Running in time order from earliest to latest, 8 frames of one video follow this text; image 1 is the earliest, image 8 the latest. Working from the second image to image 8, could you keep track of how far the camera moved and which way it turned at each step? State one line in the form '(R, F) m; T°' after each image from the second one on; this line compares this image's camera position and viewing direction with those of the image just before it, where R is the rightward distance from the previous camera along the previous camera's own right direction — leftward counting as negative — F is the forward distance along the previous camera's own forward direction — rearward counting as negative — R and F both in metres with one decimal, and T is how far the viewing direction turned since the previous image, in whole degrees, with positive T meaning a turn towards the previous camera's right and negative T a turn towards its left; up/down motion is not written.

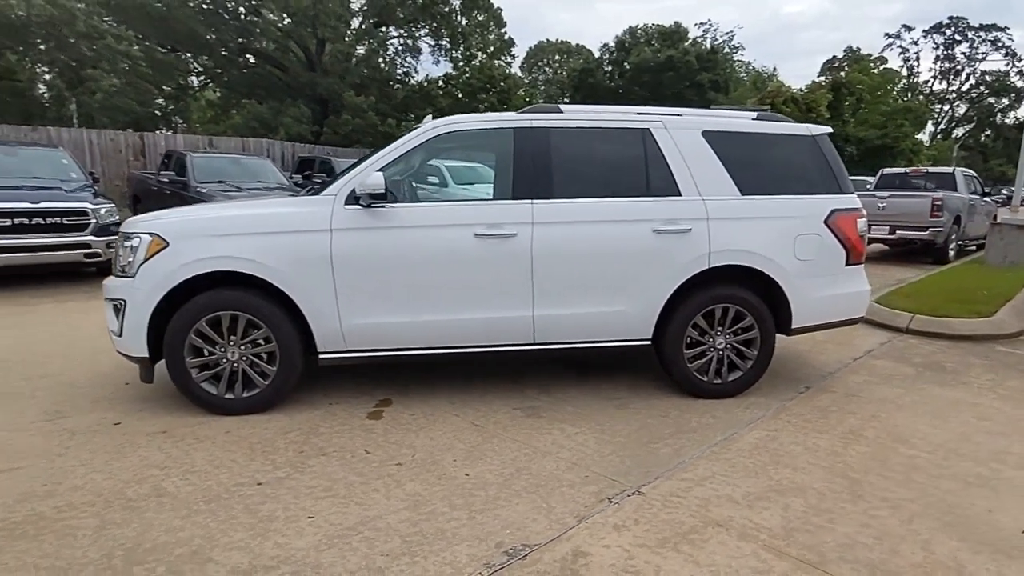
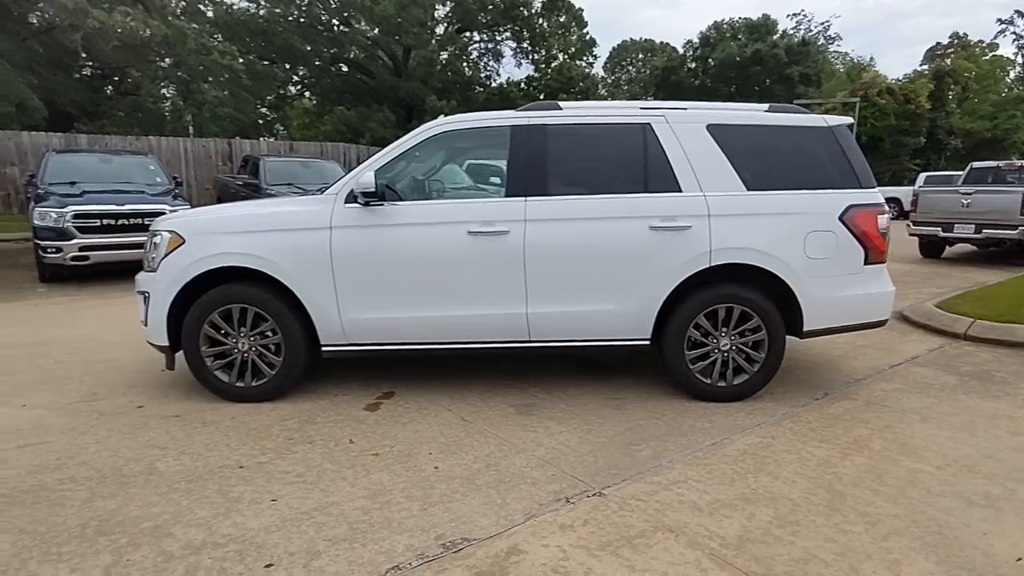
(+0.7, 0.0) m; -8°
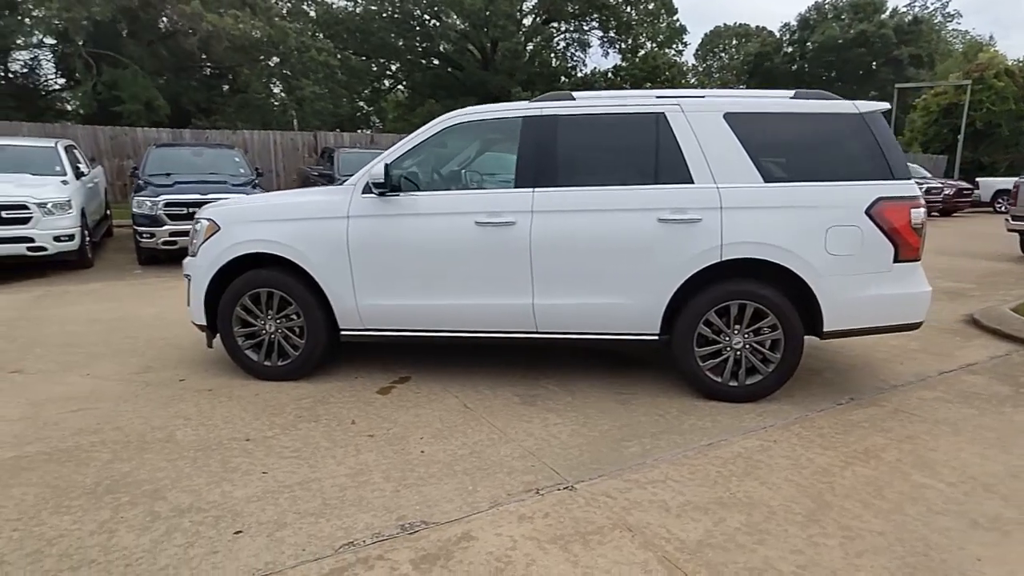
(+0.6, 0.0) m; -8°
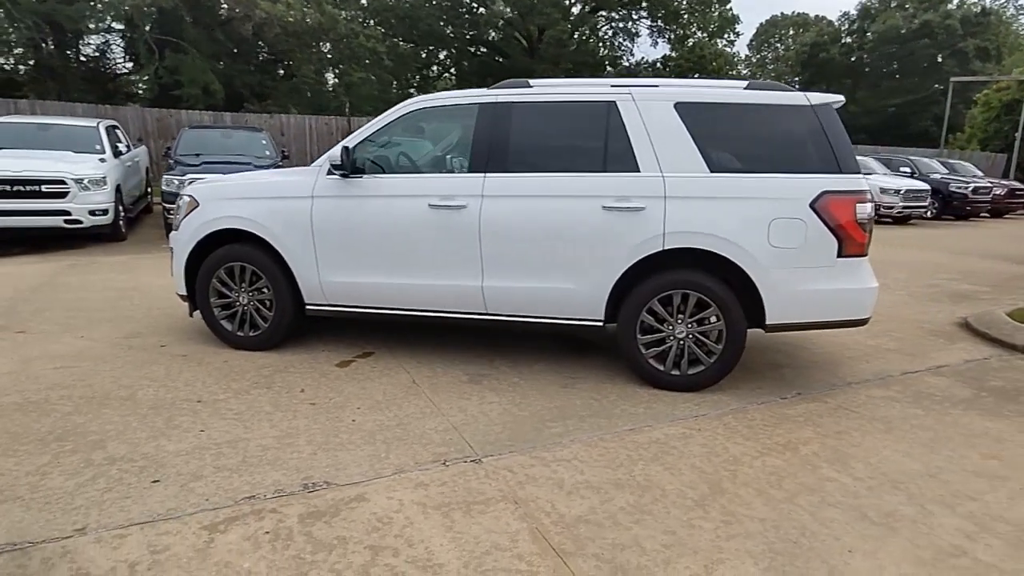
(+0.7, -0.1) m; -4°
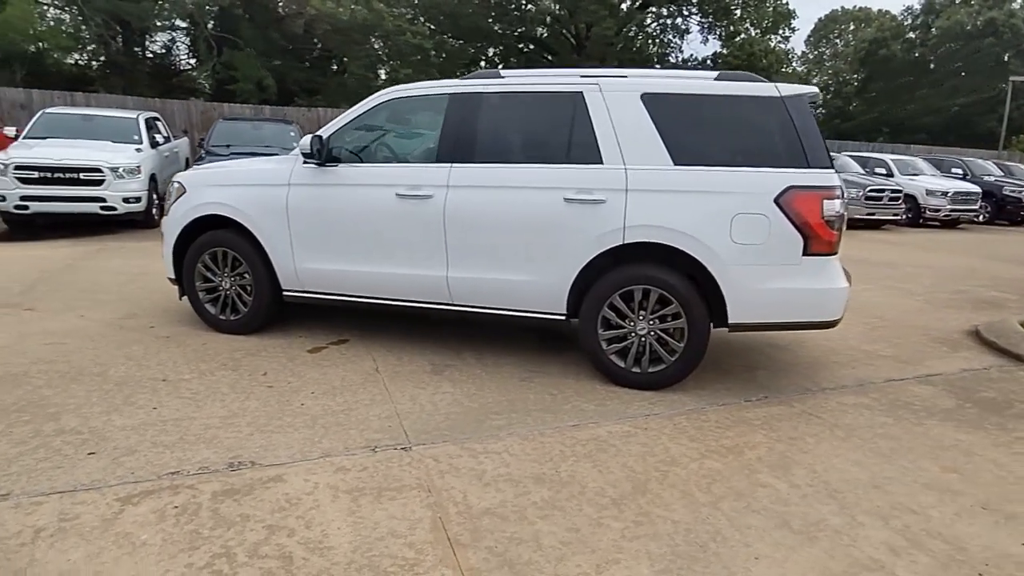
(+0.6, +0.1) m; -4°
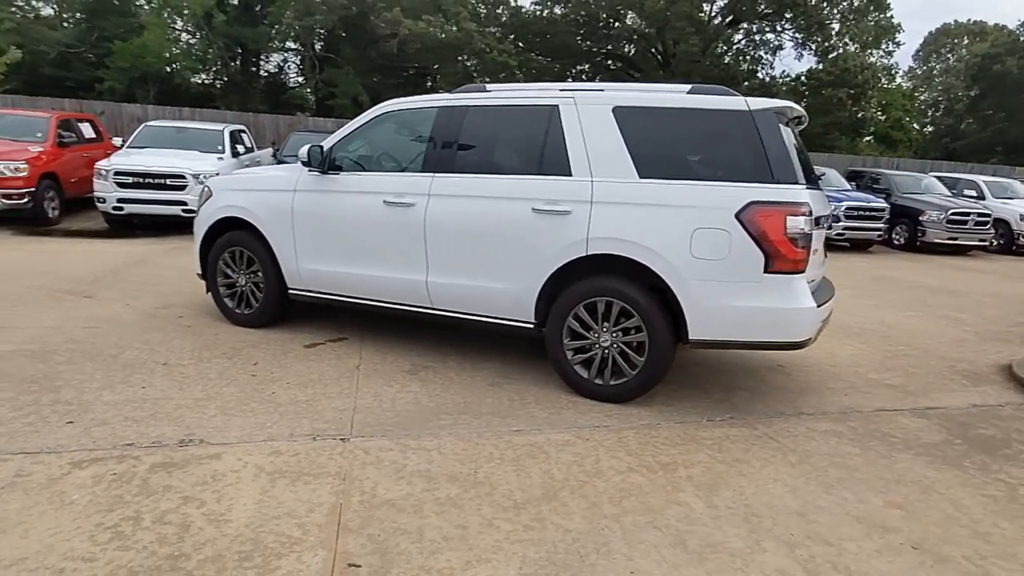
(+0.9, 0.0) m; -8°
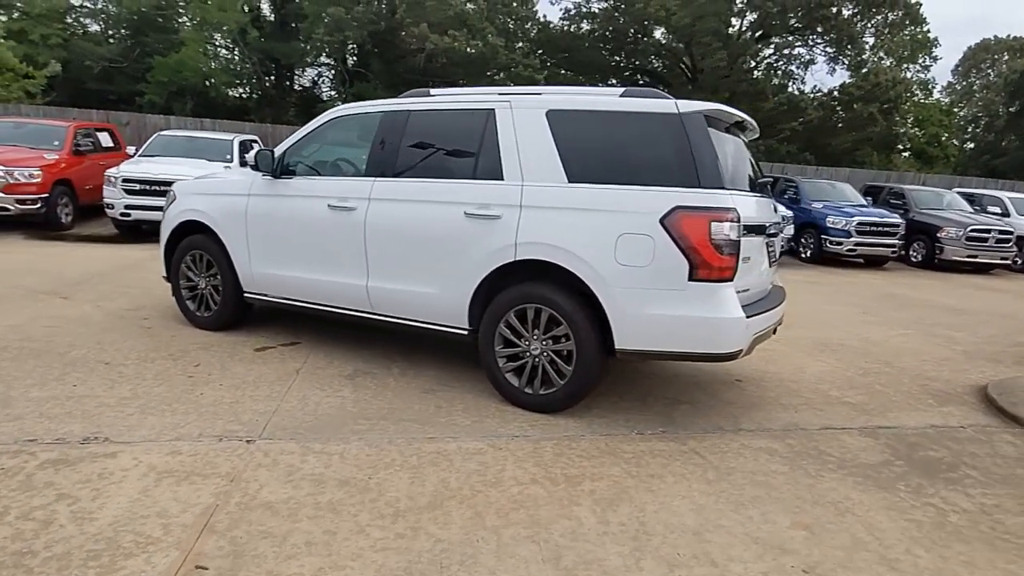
(+0.7, +0.1) m; -3°
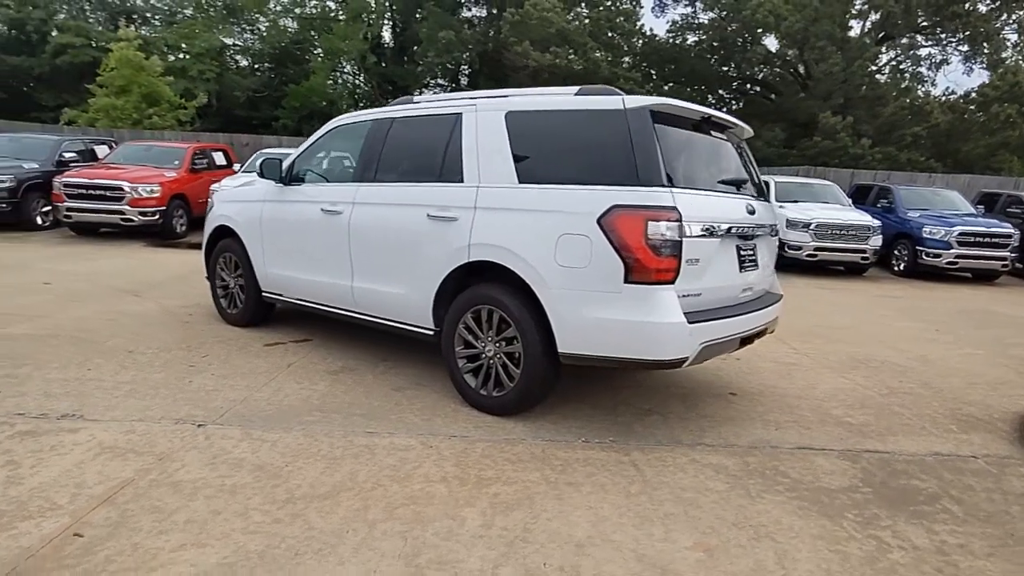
(+1.0, +0.1) m; -10°
